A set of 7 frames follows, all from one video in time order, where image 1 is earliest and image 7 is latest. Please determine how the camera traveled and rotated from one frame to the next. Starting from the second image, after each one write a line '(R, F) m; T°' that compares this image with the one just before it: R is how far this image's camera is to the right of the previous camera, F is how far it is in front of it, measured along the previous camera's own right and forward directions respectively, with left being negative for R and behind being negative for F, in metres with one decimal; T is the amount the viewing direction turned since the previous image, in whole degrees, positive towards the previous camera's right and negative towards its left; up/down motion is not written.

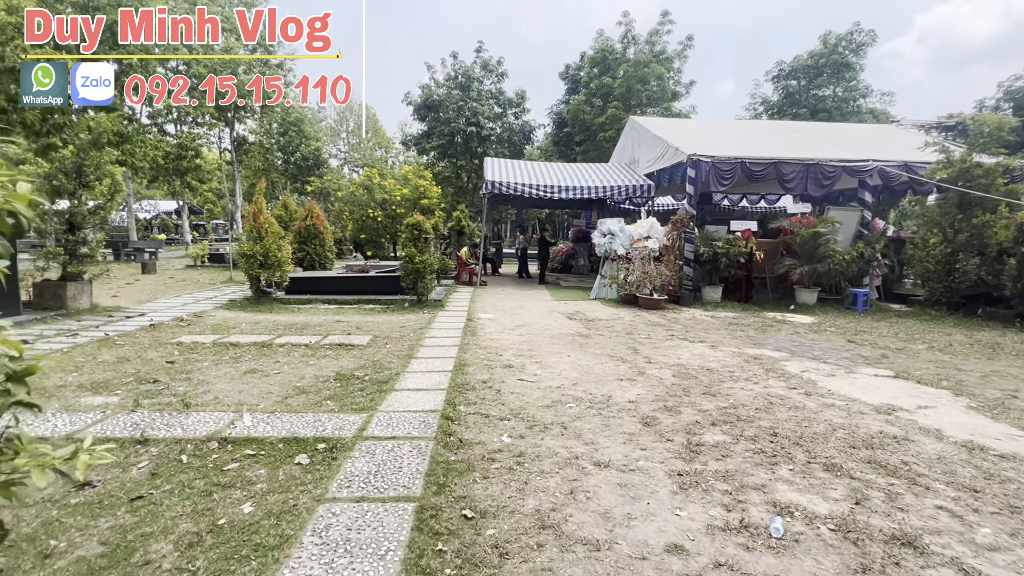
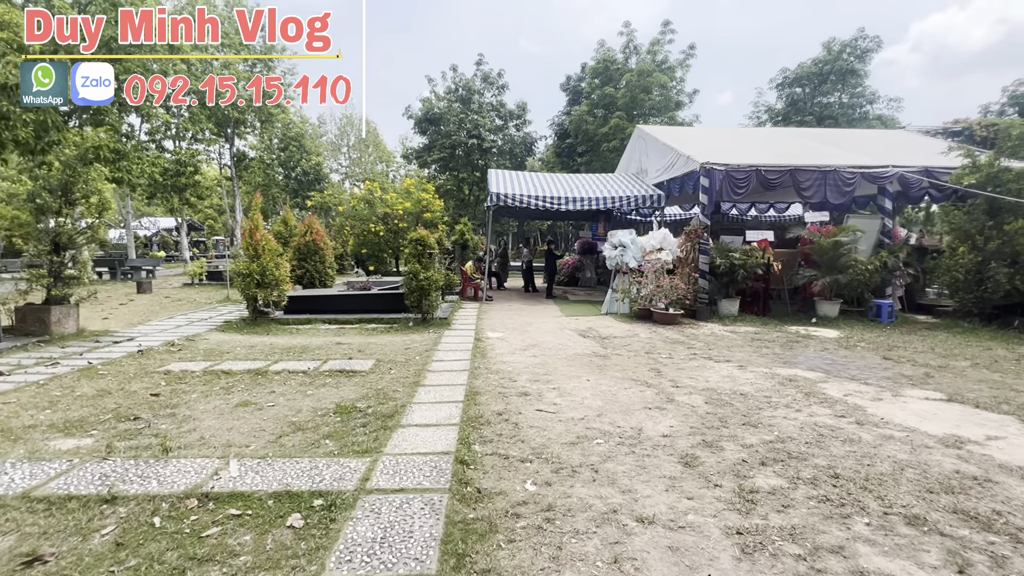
(-0.1, +0.4) m; 0°
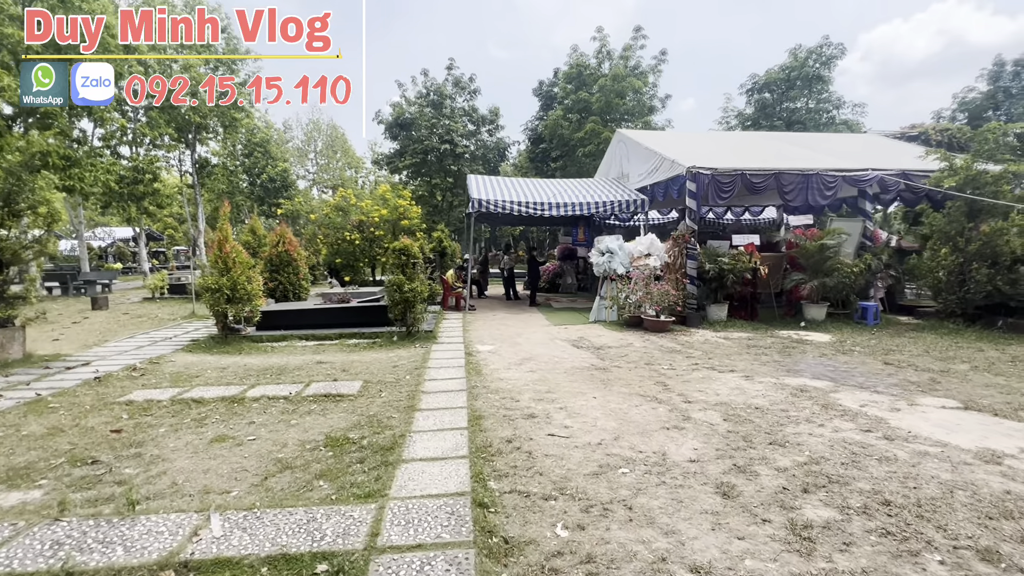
(-0.2, +0.3) m; +3°
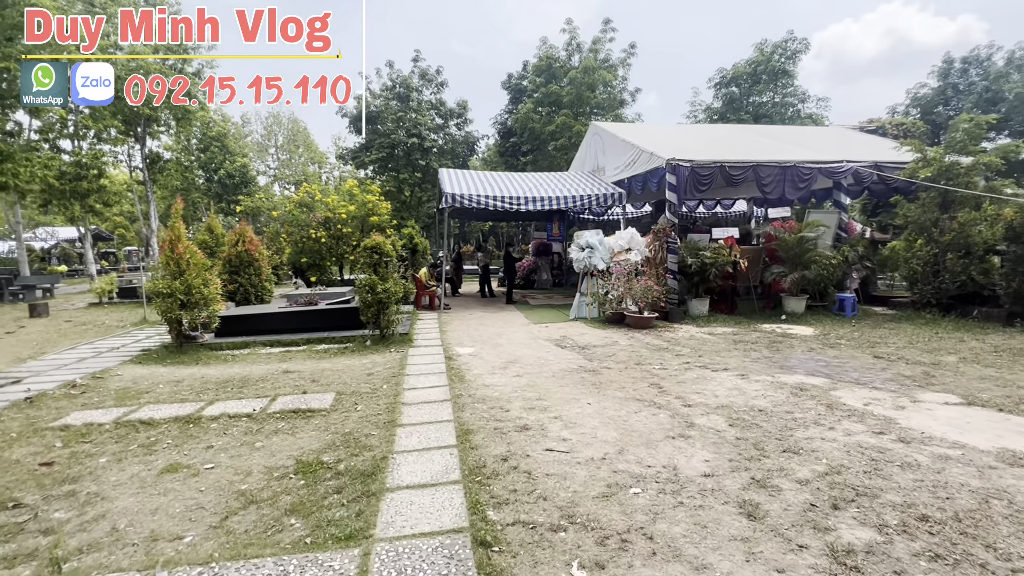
(-0.1, +0.3) m; +3°
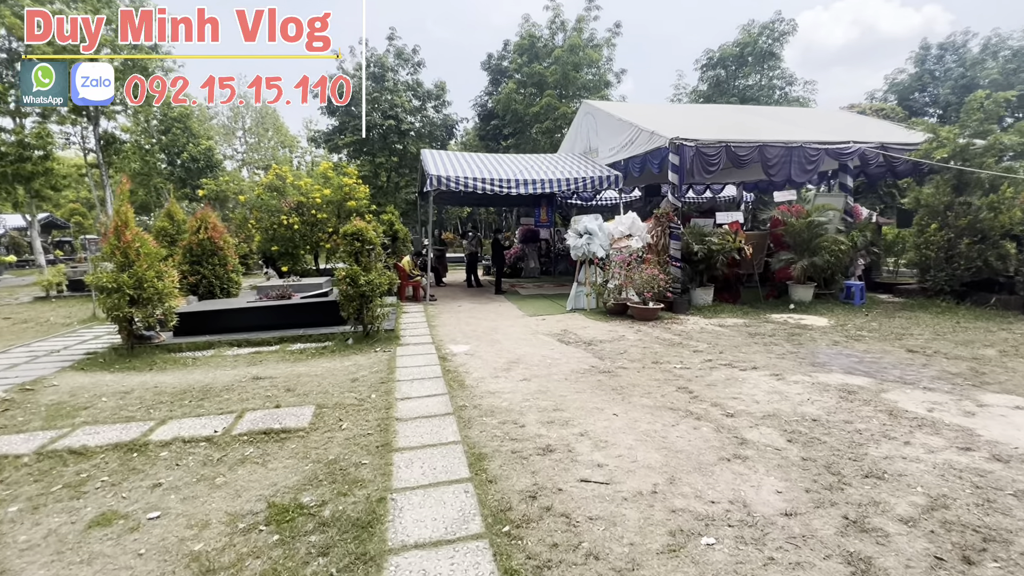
(-0.2, +0.6) m; +3°
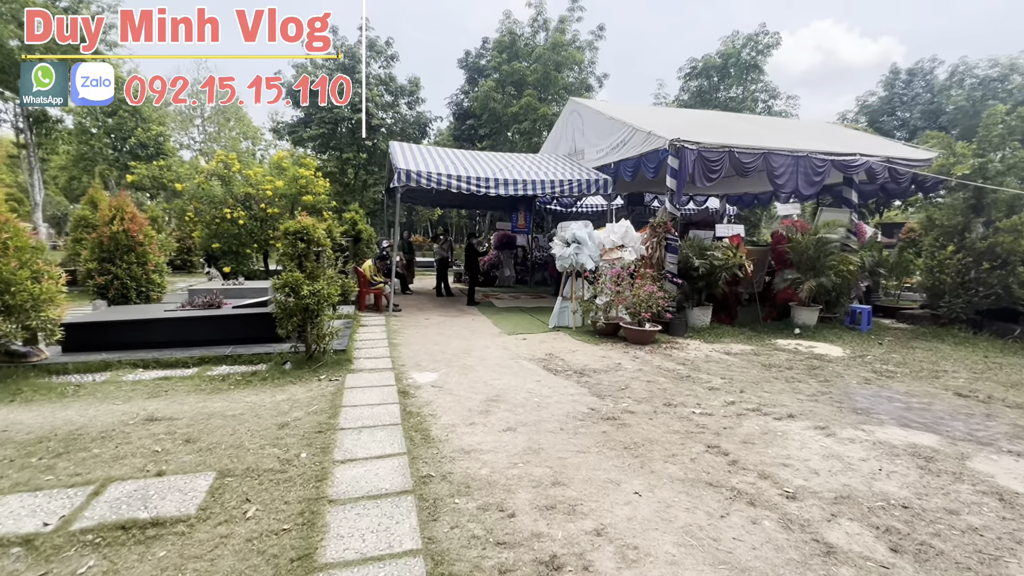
(-0.1, +1.0) m; +4°
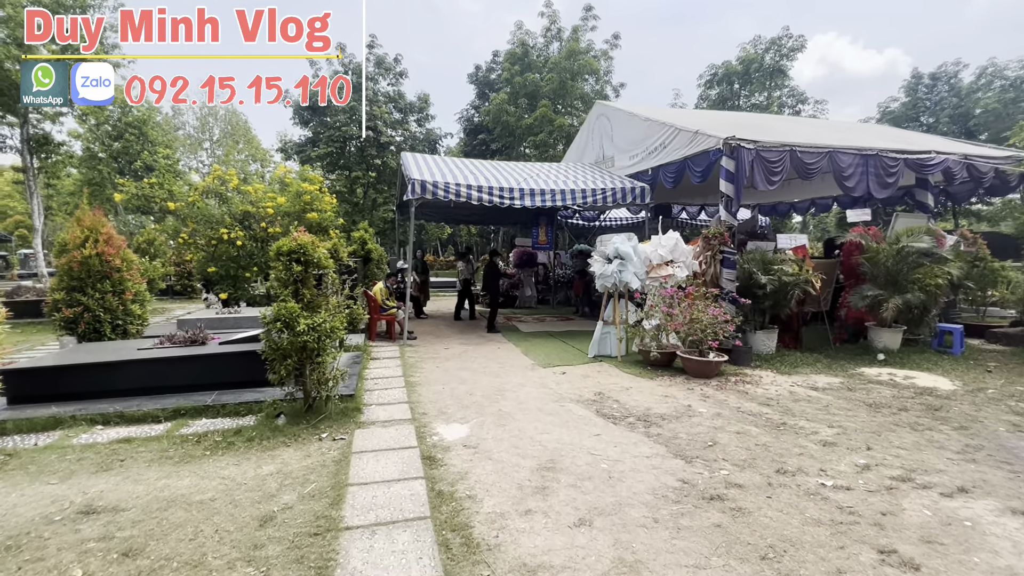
(-0.3, +0.9) m; -1°
